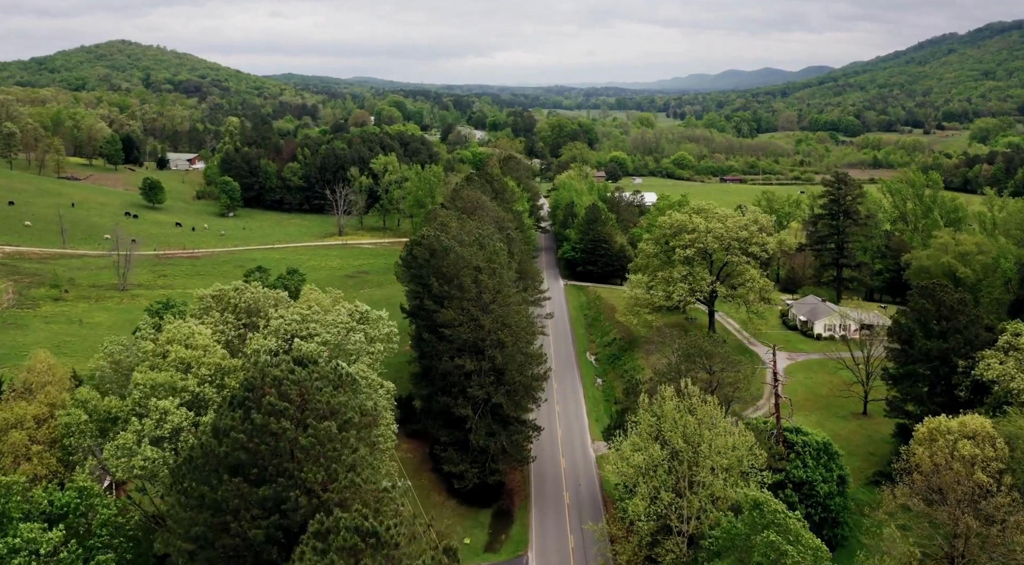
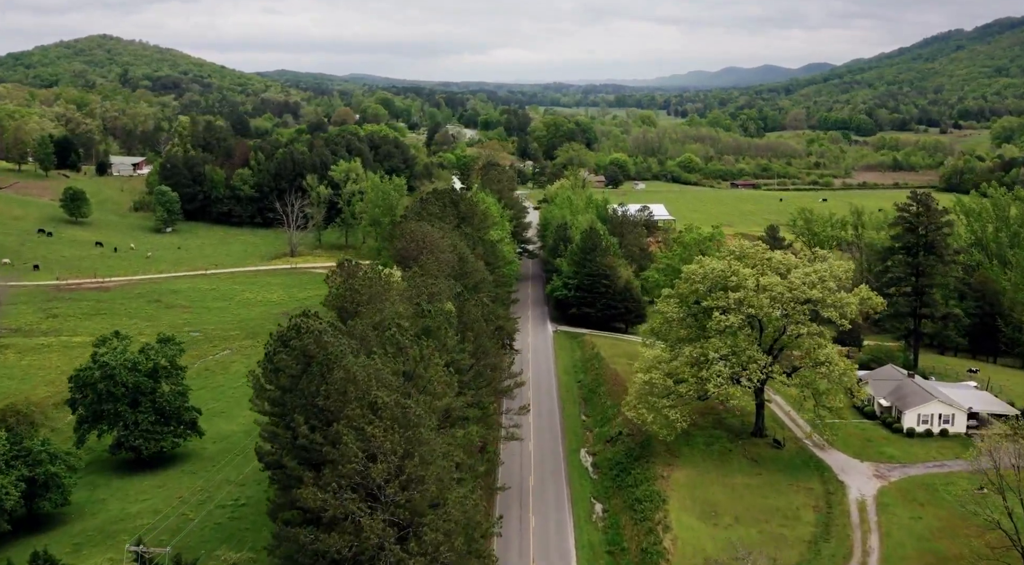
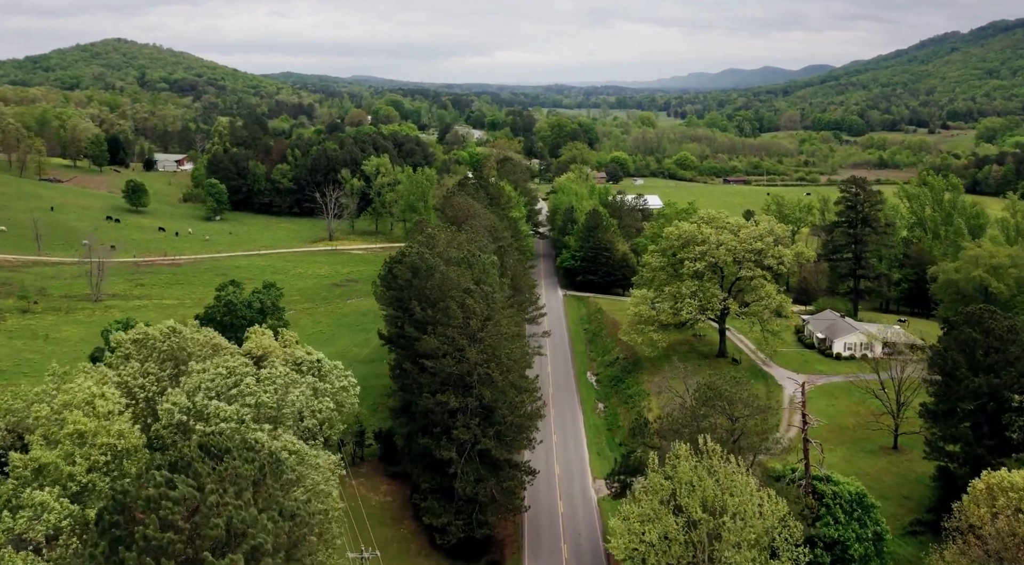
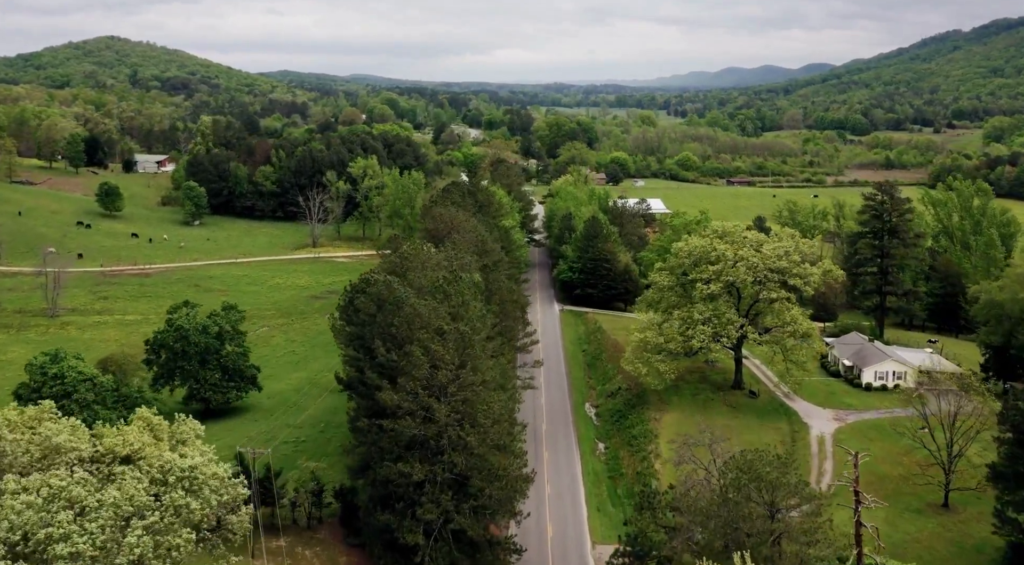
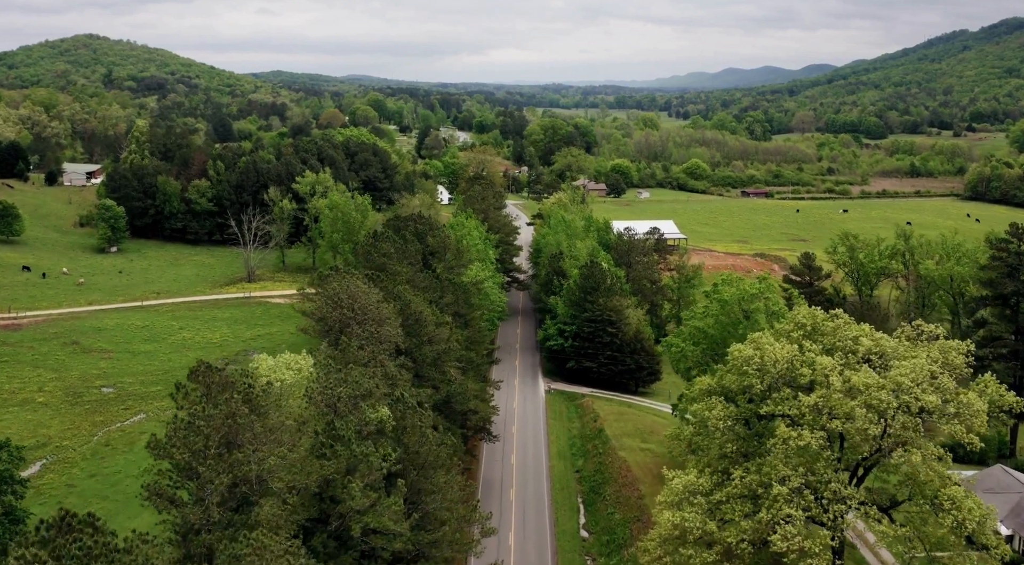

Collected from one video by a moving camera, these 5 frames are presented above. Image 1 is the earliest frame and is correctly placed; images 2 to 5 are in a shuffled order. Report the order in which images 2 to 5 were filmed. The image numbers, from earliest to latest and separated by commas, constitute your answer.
3, 4, 2, 5
